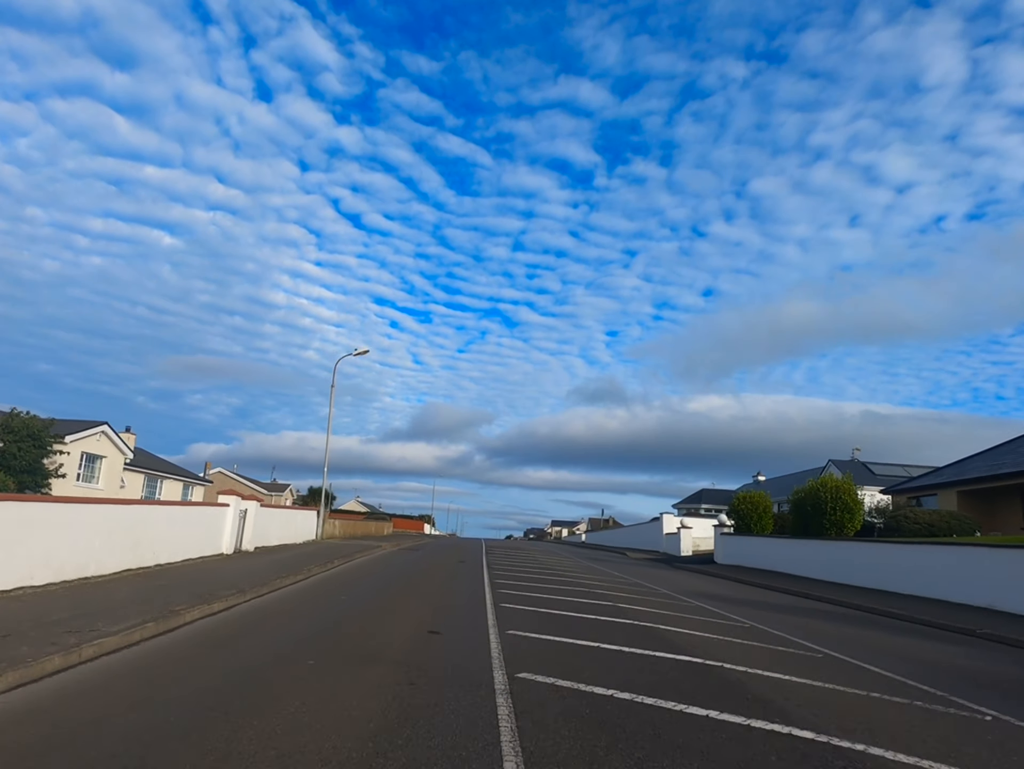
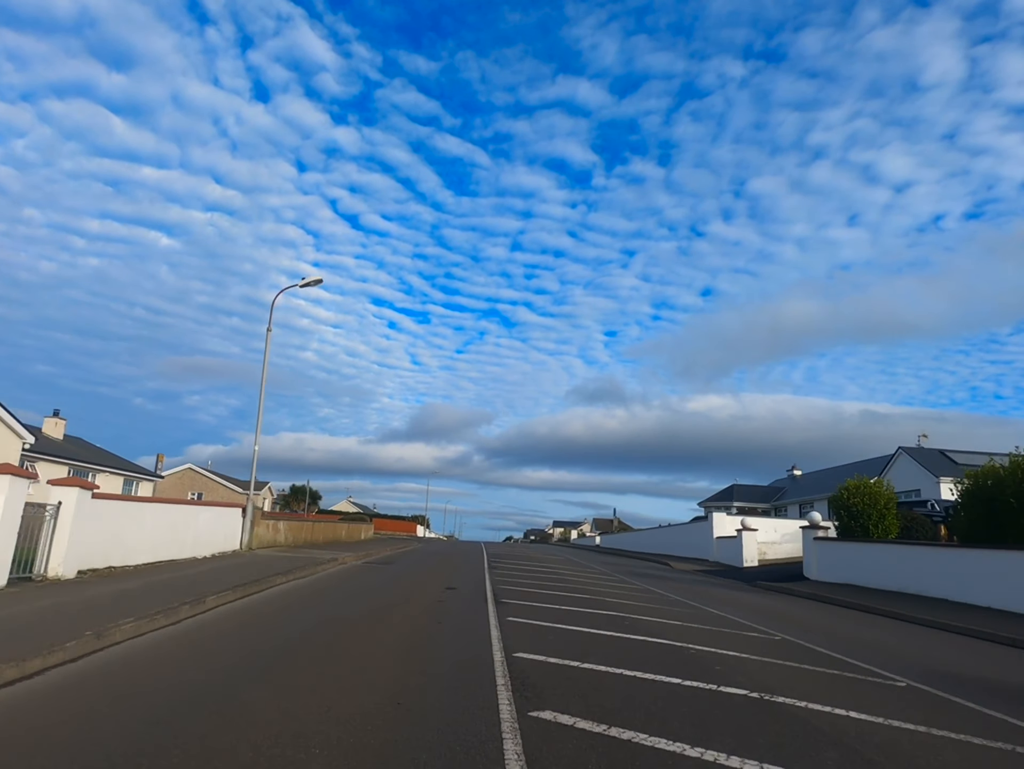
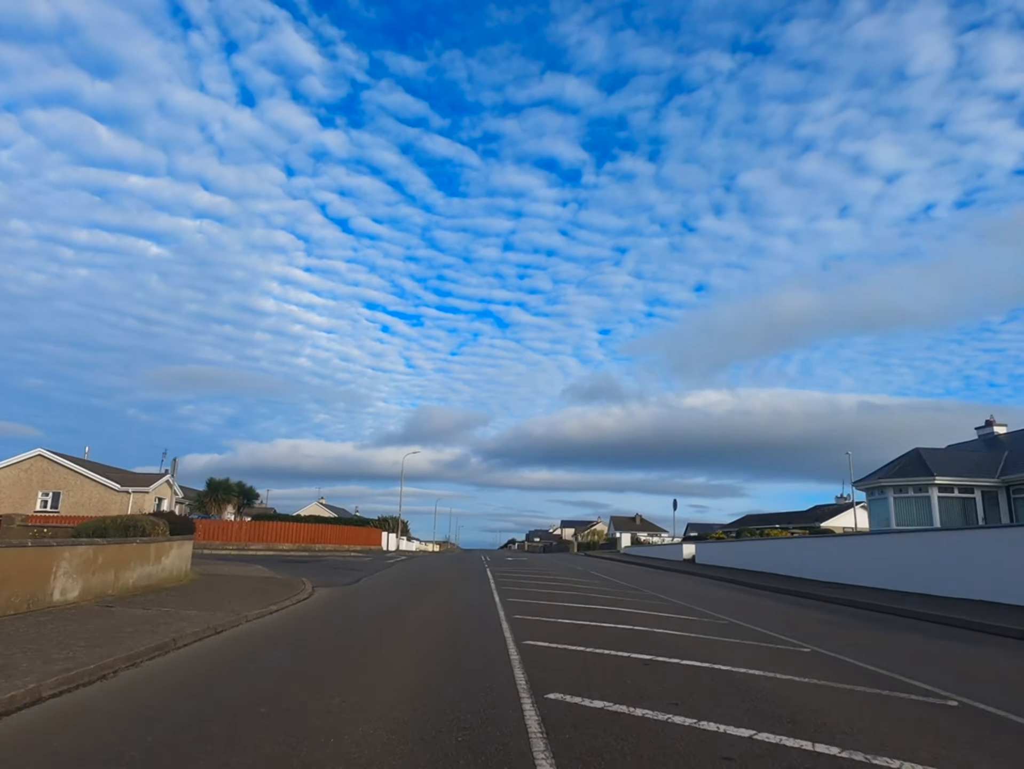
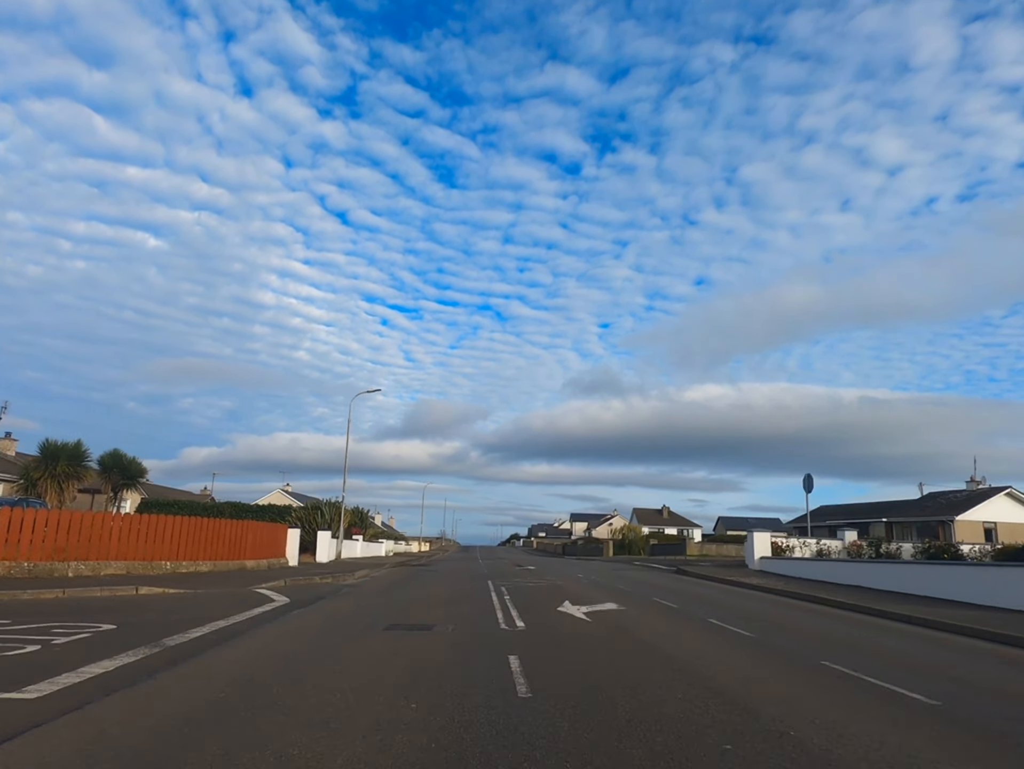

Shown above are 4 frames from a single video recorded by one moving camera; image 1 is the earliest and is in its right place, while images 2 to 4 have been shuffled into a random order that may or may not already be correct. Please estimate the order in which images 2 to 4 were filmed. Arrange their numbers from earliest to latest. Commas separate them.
2, 3, 4
